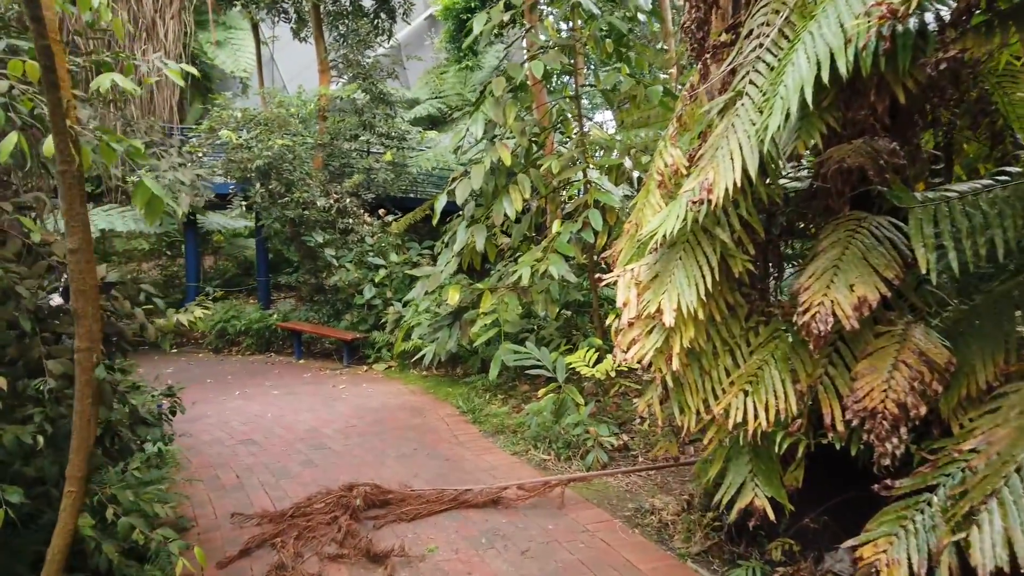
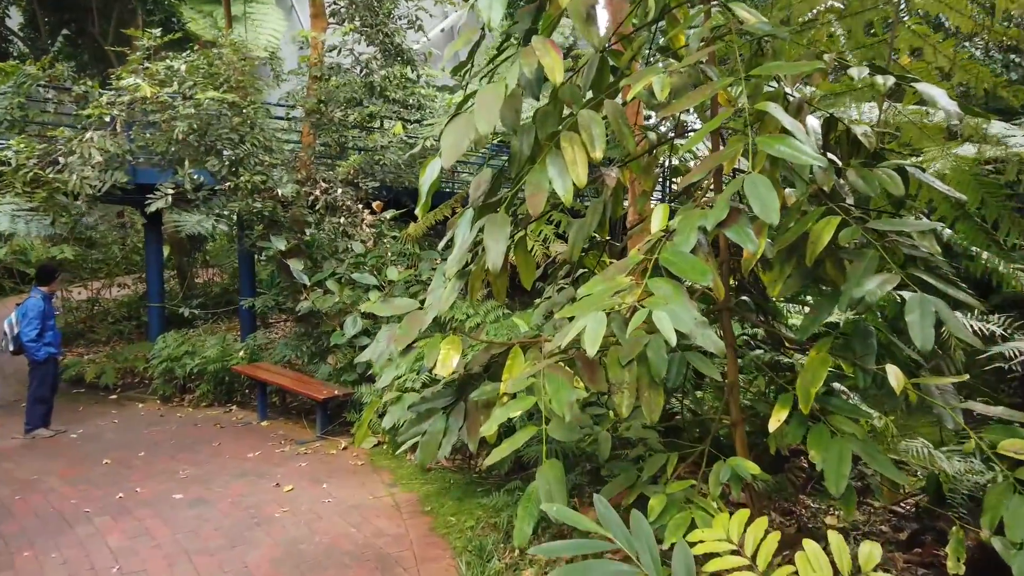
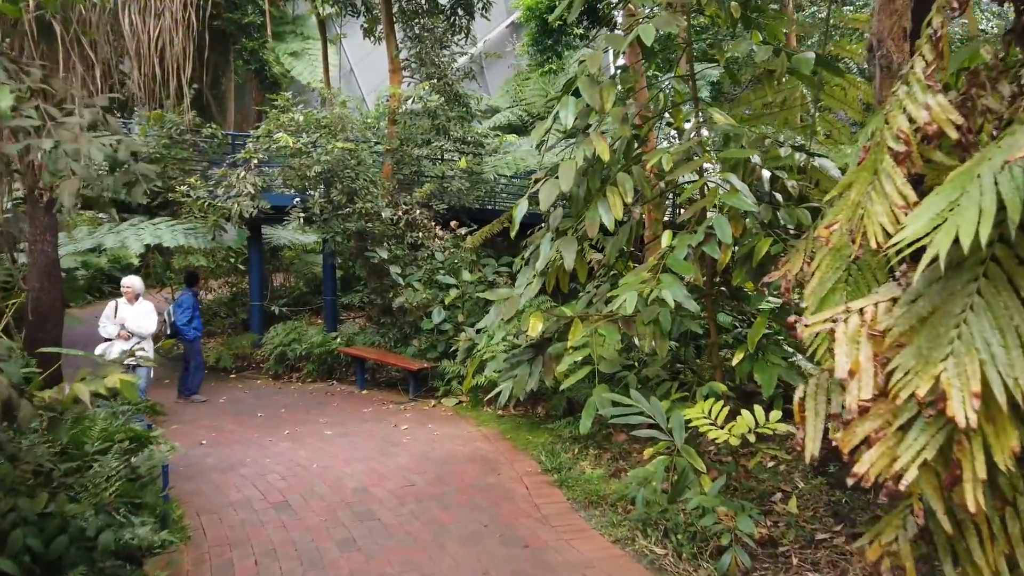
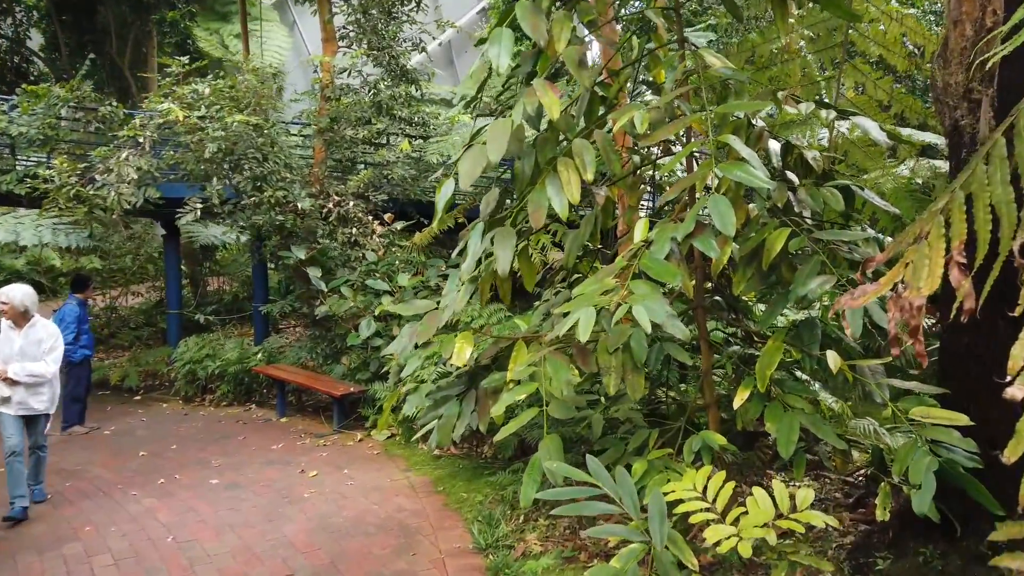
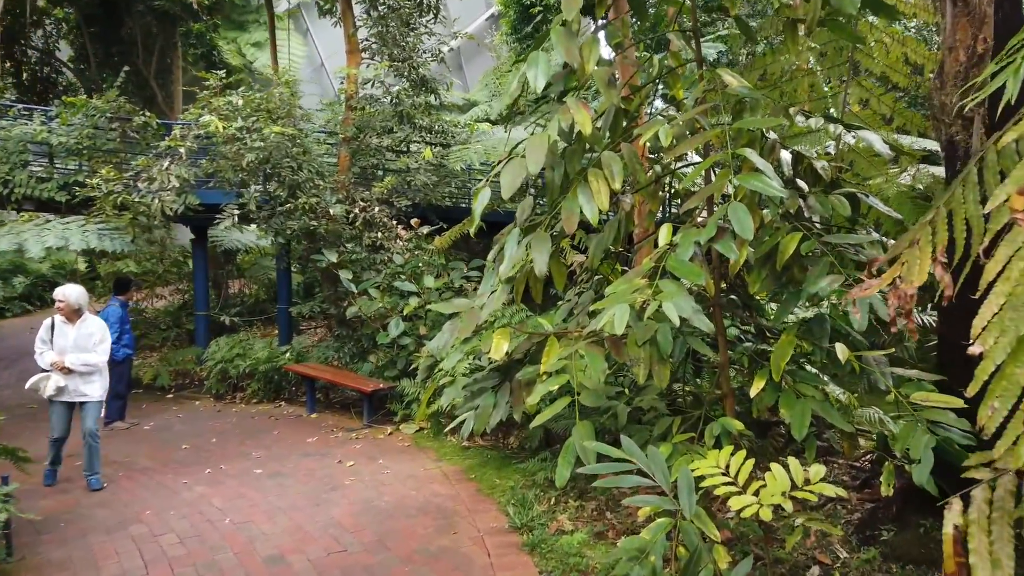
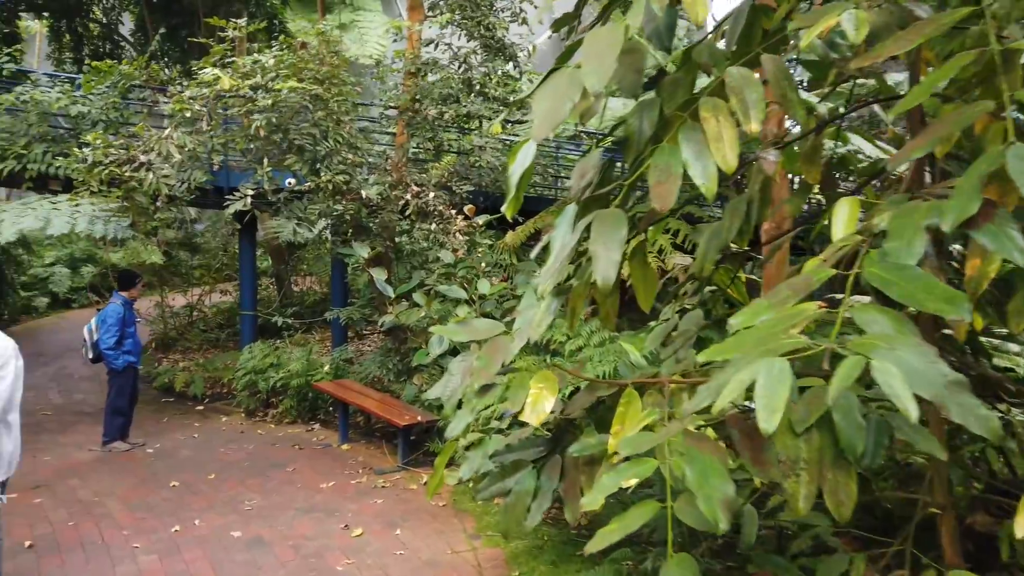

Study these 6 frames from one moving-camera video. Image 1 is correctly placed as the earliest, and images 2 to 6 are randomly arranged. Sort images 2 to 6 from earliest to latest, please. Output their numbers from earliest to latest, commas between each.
3, 5, 4, 2, 6
